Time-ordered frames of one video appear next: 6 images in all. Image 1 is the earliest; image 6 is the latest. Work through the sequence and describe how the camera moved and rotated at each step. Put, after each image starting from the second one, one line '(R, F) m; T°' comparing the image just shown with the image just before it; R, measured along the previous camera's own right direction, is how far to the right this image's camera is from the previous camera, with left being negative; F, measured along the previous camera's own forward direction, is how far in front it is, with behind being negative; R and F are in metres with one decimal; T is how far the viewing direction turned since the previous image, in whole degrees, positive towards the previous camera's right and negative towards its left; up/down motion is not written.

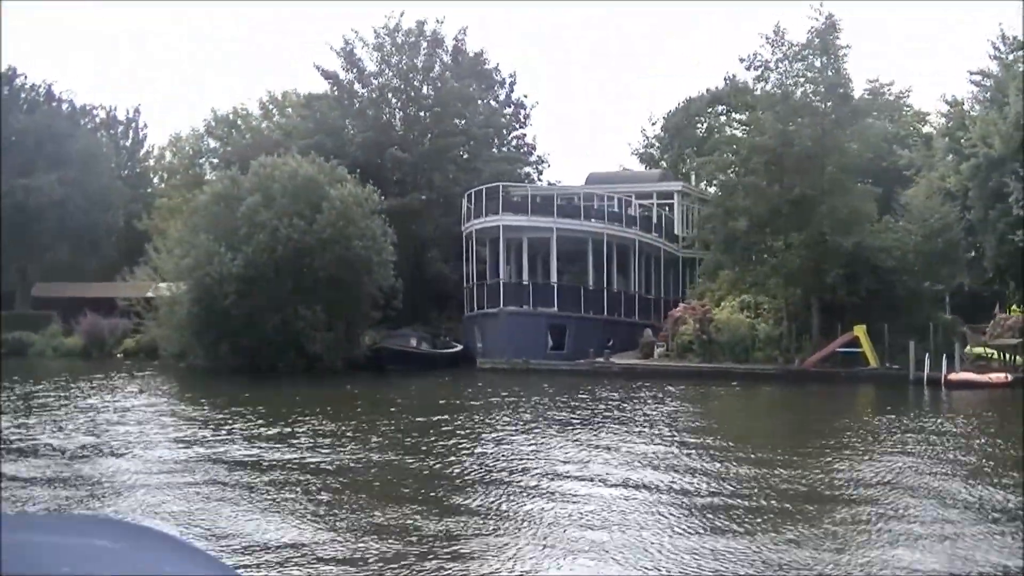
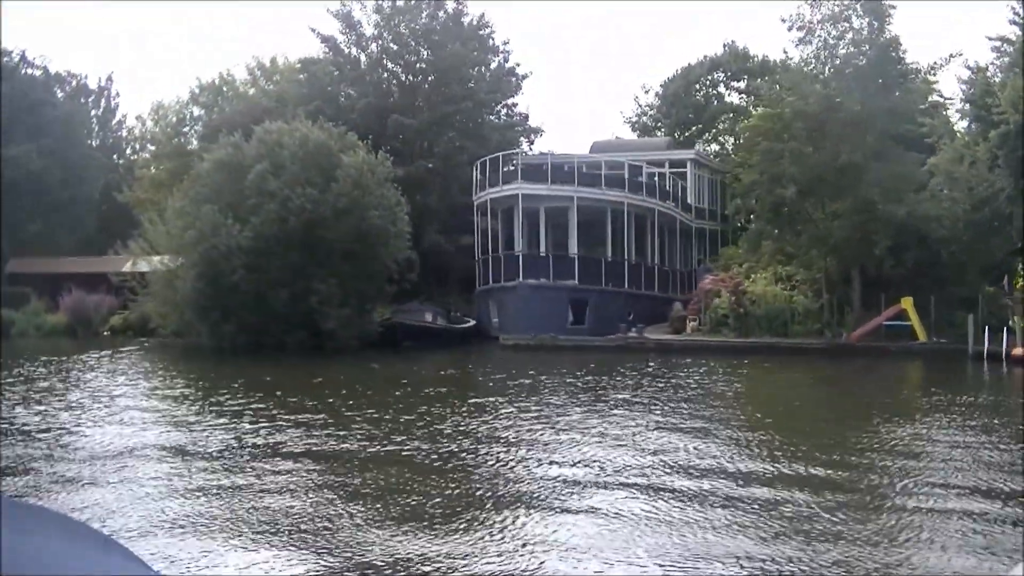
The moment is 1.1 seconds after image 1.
(-1.2, +1.1) m; +2°
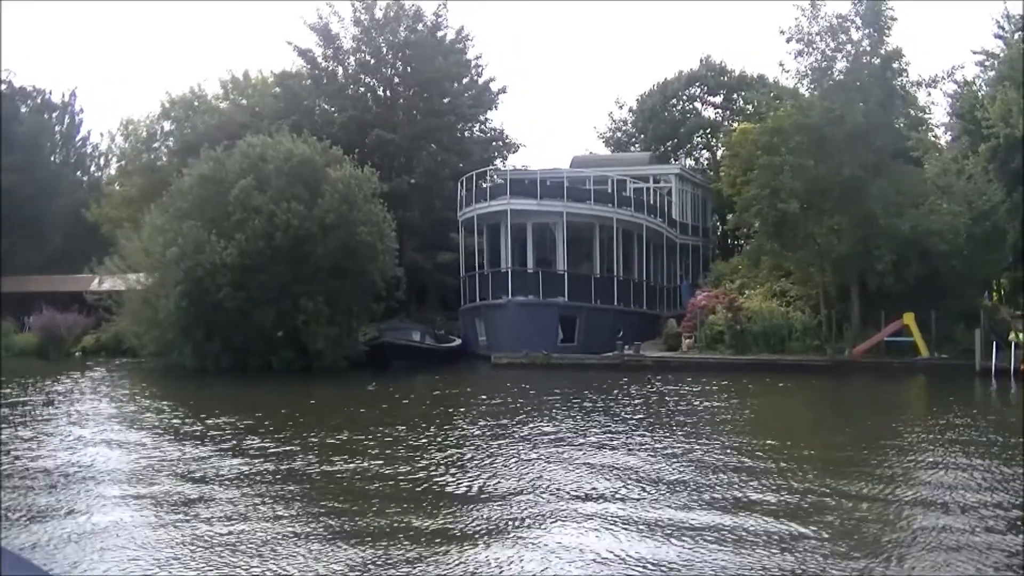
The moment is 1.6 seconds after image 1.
(-0.6, +0.5) m; +2°
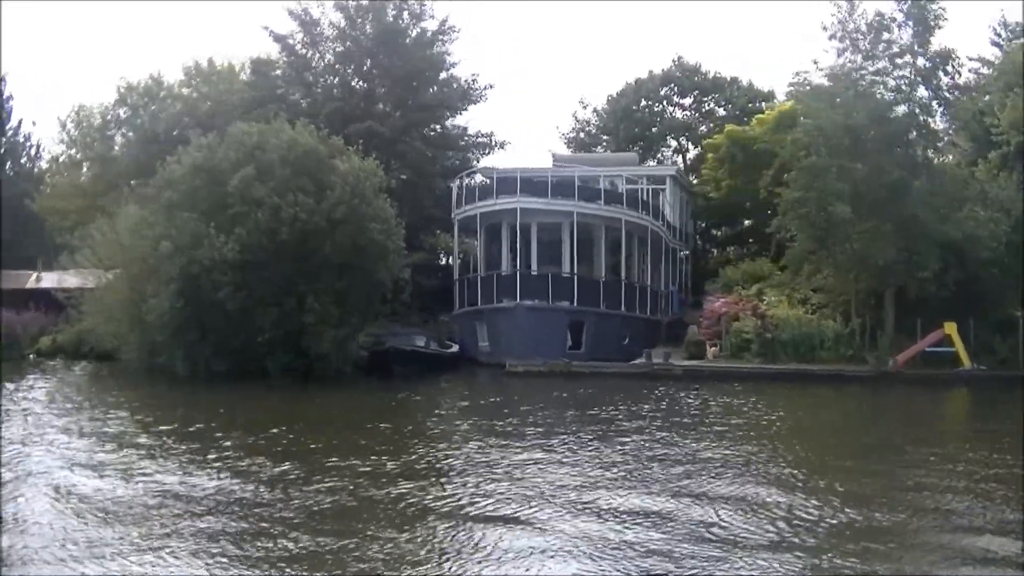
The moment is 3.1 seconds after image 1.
(-1.8, +1.2) m; +5°
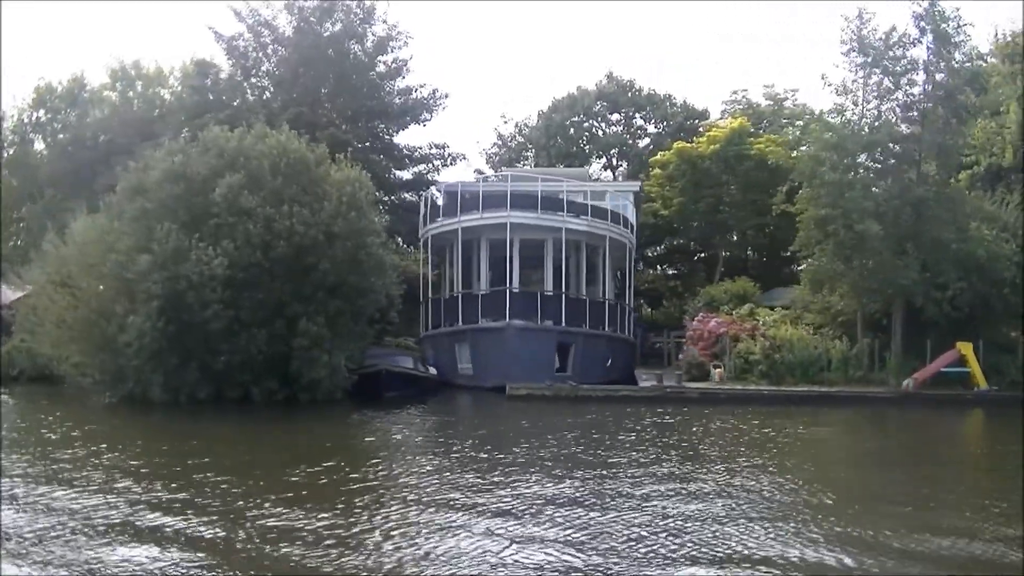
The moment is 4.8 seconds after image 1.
(-2.3, +1.2) m; +7°
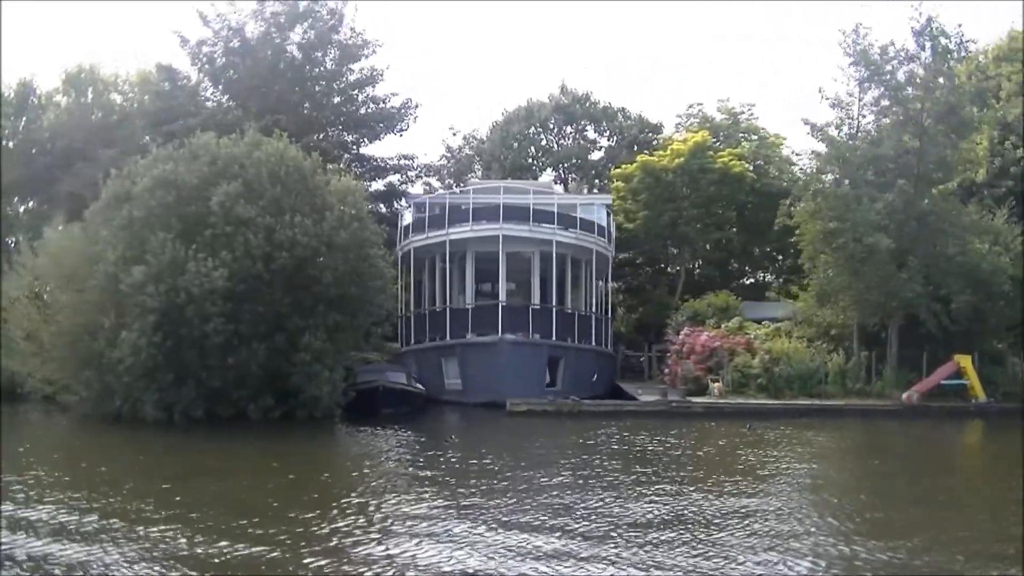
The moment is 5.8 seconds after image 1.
(-1.4, +0.4) m; +5°
